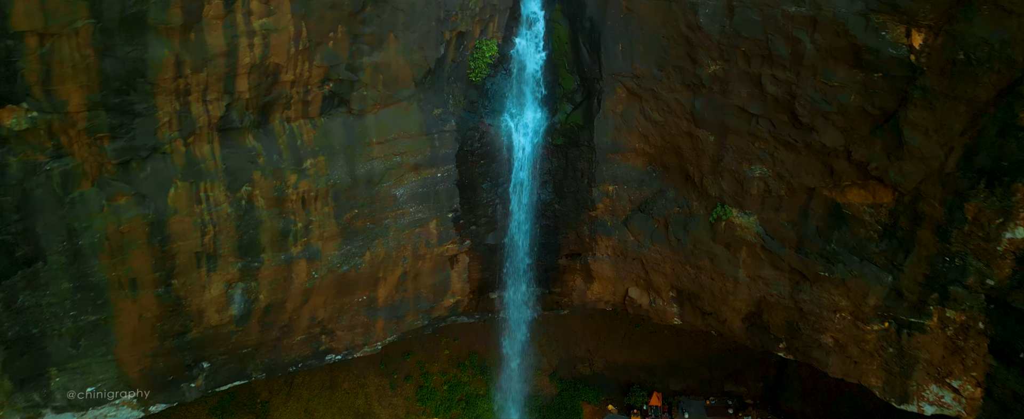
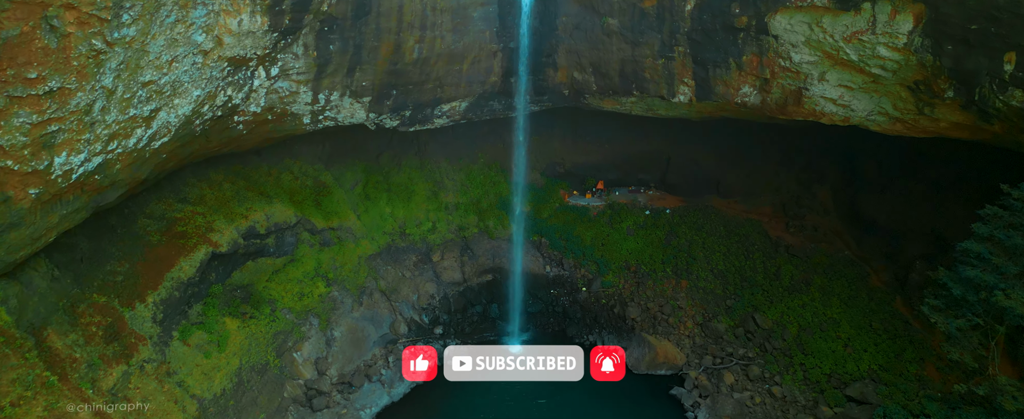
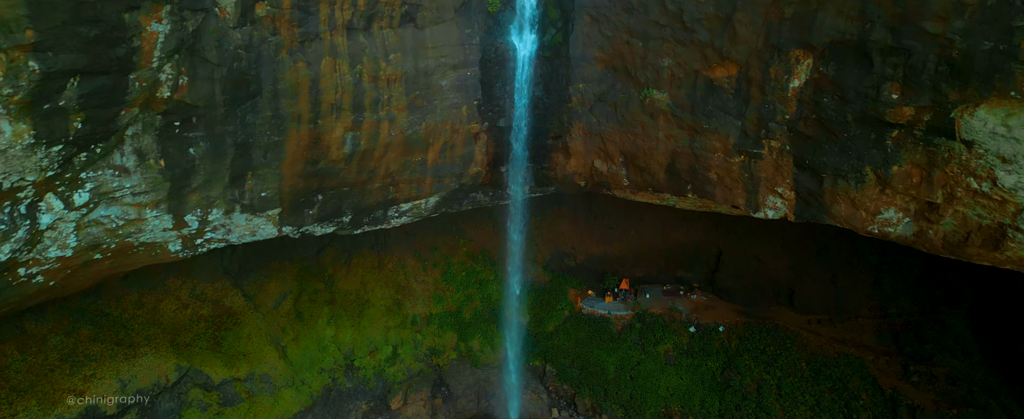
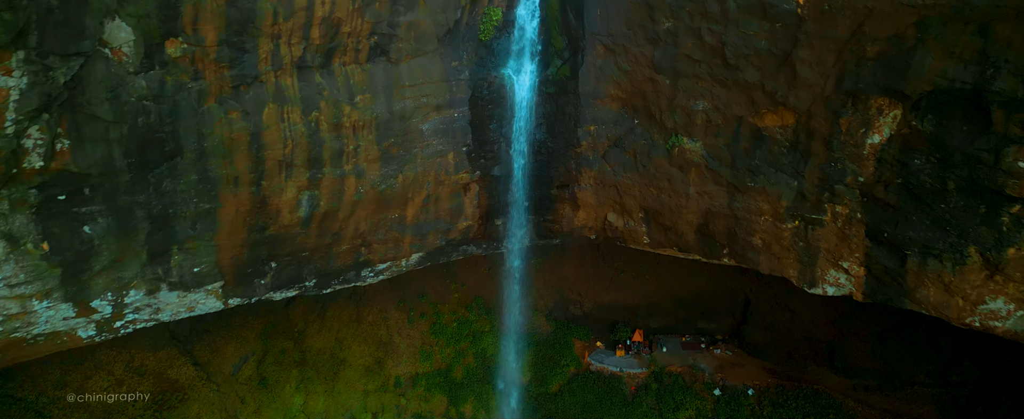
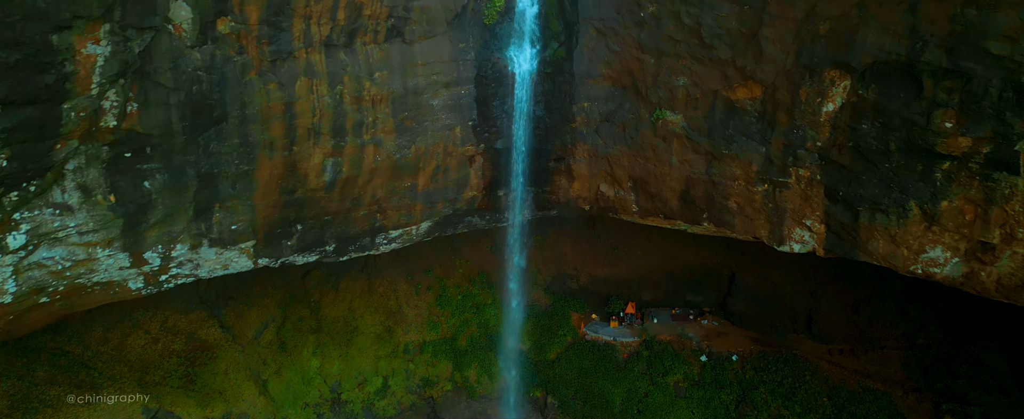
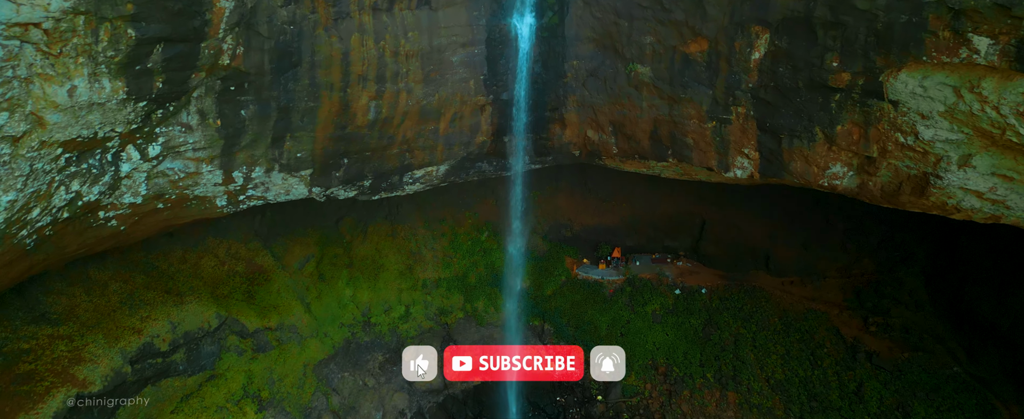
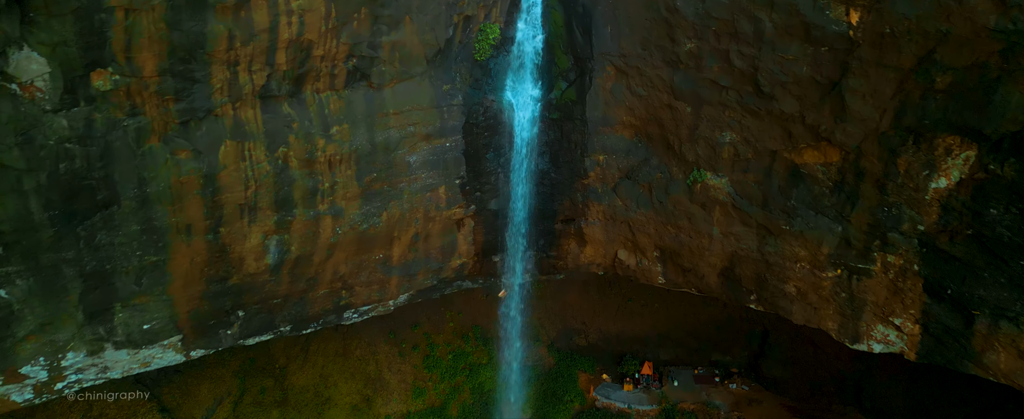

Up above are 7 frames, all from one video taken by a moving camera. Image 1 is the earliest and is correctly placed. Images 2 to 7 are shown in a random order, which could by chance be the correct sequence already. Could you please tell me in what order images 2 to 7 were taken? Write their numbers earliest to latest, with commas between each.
7, 4, 5, 3, 6, 2
